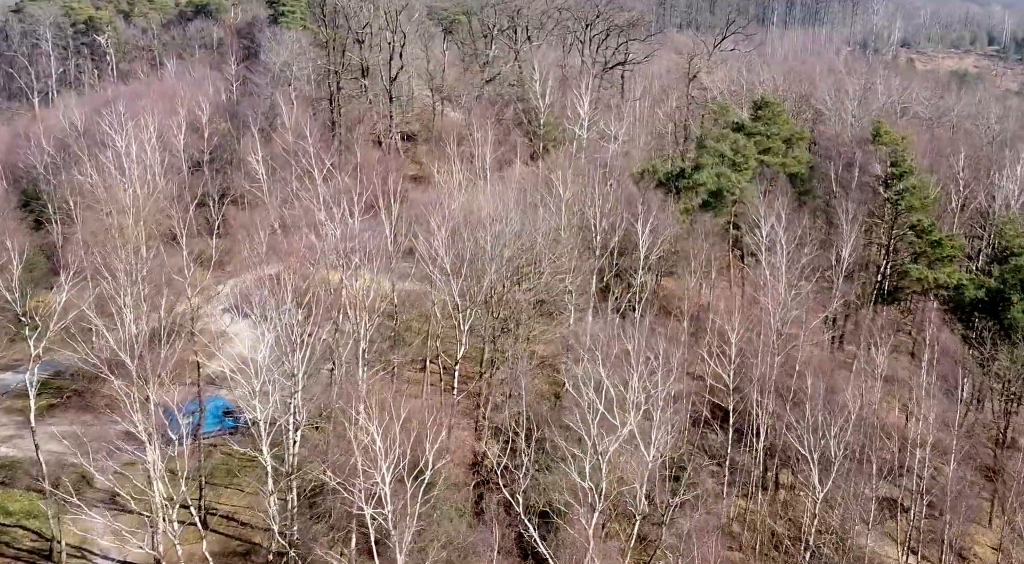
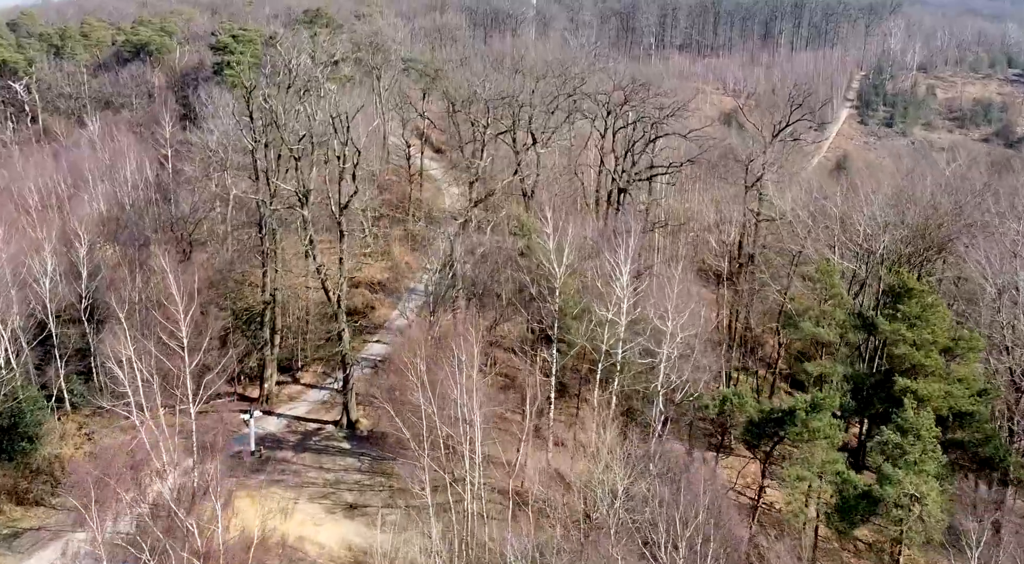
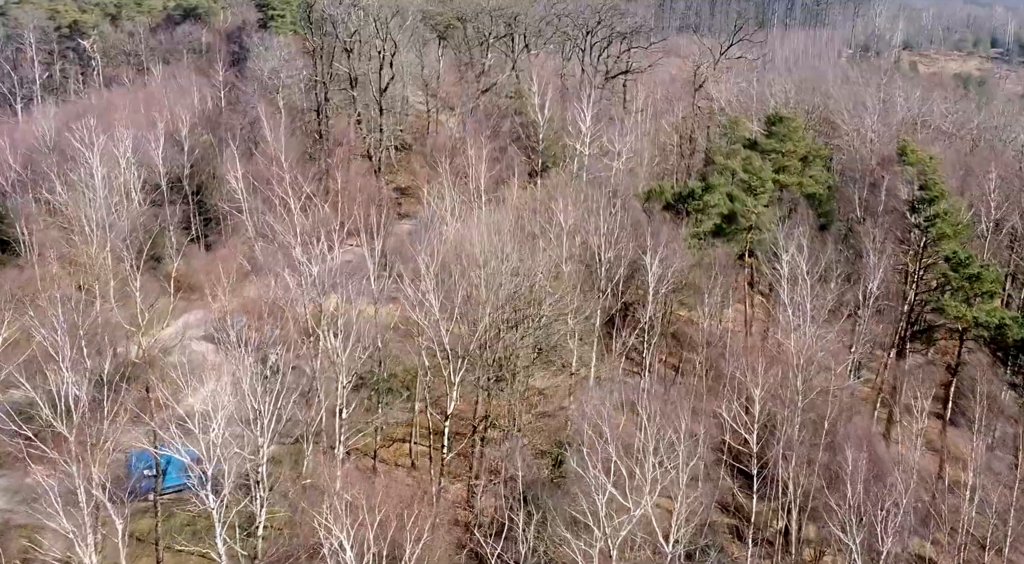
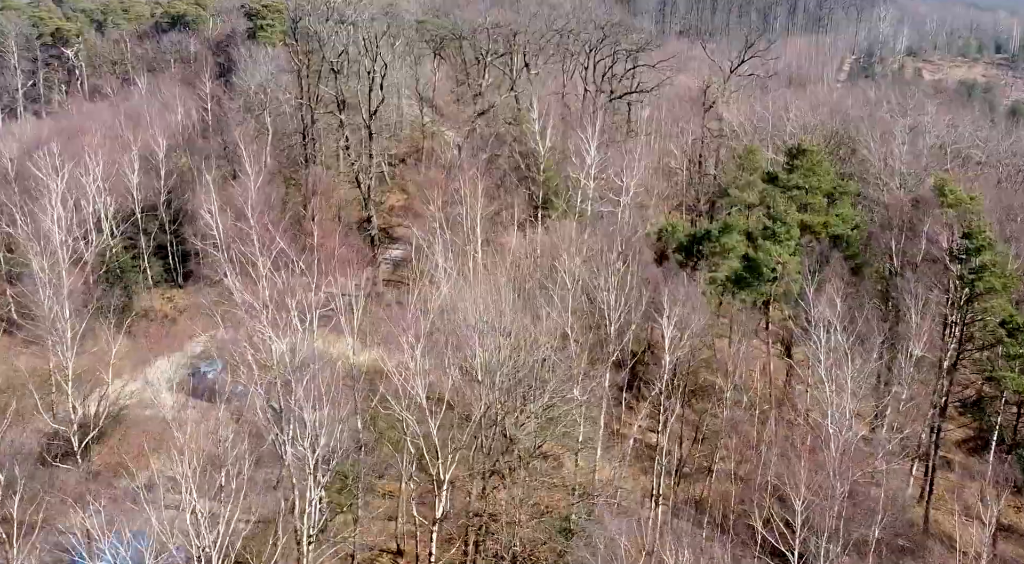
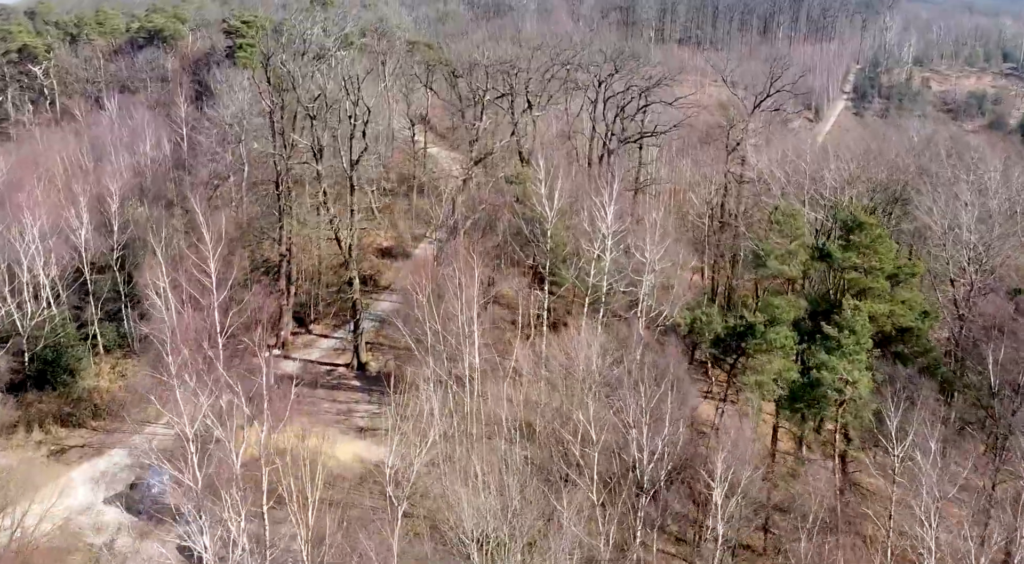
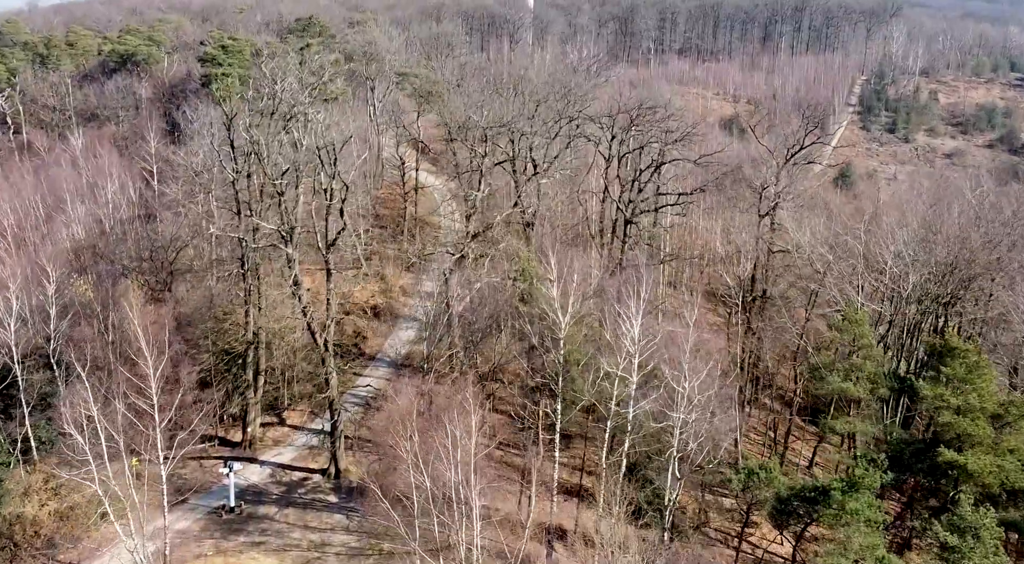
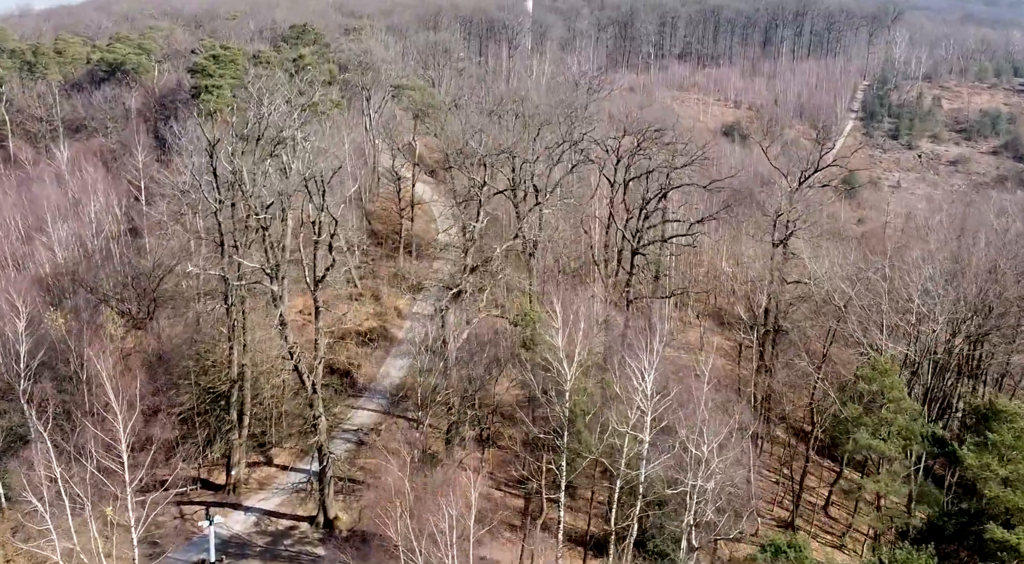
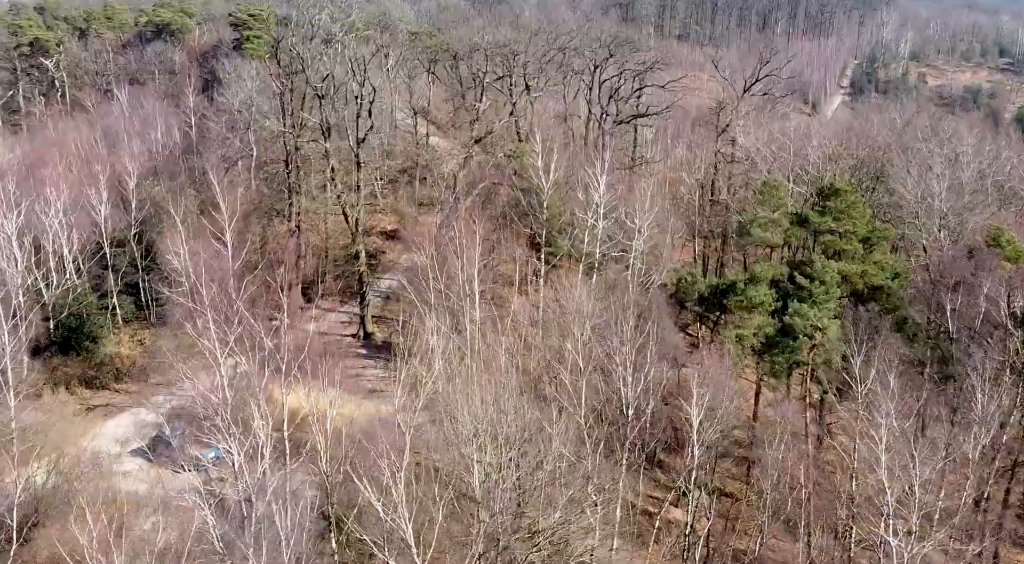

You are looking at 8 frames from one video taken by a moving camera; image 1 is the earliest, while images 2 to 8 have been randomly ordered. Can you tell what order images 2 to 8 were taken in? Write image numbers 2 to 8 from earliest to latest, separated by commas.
3, 4, 8, 5, 2, 6, 7
